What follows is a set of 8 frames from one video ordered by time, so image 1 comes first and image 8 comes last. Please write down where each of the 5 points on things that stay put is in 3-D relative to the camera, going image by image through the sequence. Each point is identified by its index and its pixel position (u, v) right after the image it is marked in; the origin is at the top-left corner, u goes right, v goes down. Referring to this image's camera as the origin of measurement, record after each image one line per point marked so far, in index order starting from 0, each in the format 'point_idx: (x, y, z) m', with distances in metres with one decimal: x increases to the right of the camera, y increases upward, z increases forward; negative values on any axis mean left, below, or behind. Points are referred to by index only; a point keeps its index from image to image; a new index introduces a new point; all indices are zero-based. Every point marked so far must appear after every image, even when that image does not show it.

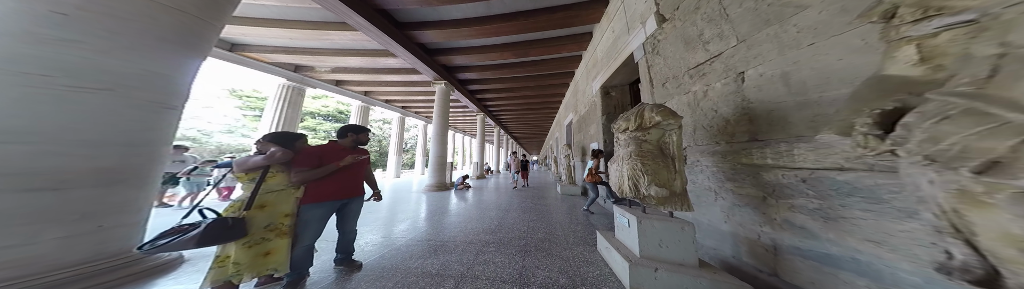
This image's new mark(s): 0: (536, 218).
0: (+0.4, -1.4, +2.8) m
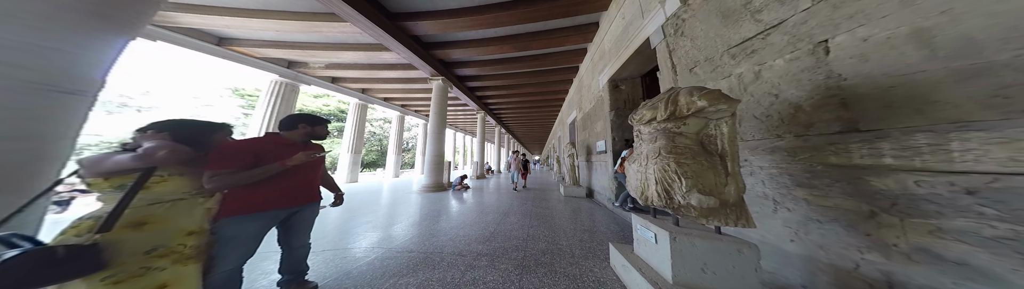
0: (+0.4, -1.4, +2.5) m
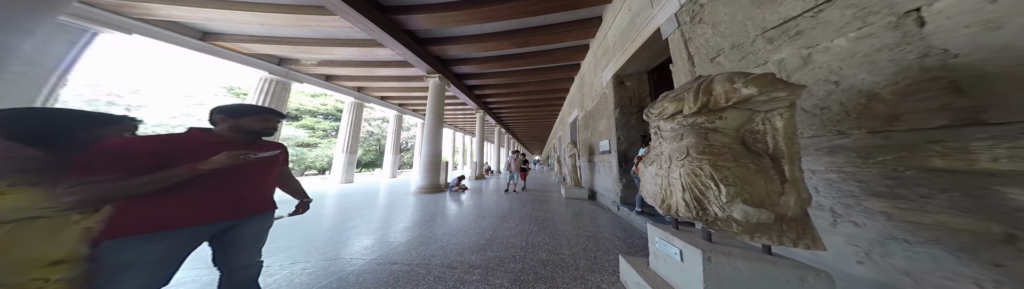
0: (+0.4, -1.3, +2.4) m
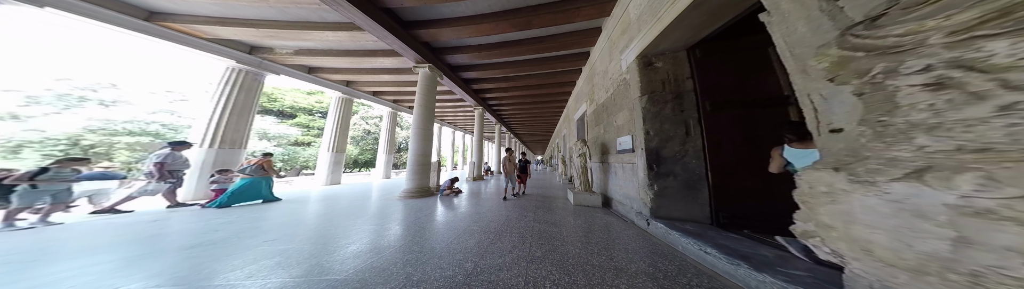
0: (+0.4, -1.3, +1.7) m
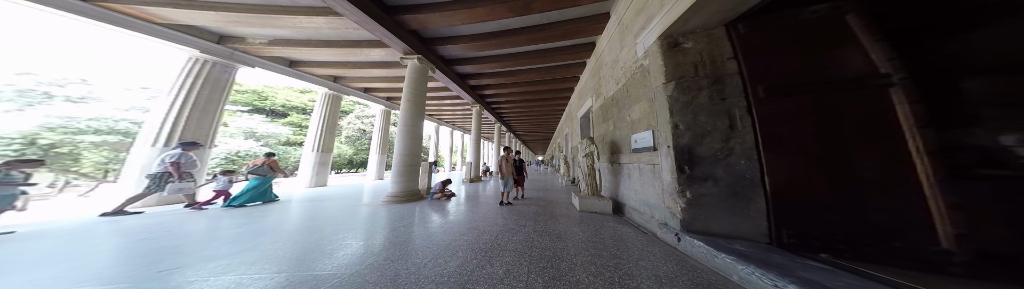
0: (+0.3, -1.2, +1.3) m
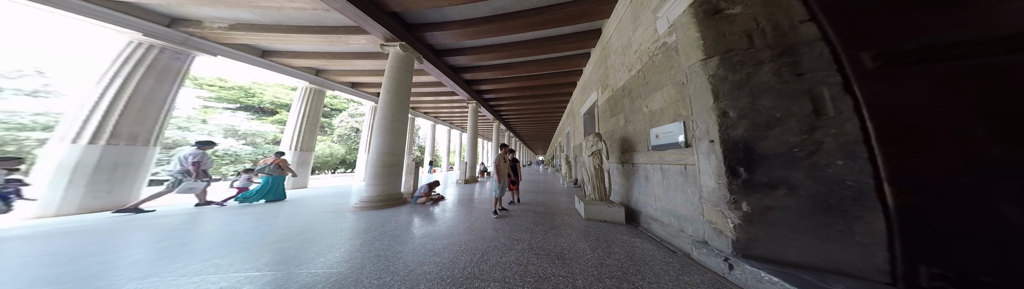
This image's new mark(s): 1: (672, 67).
0: (+0.3, -1.2, +0.8) m
1: (+2.3, +1.1, +2.1) m
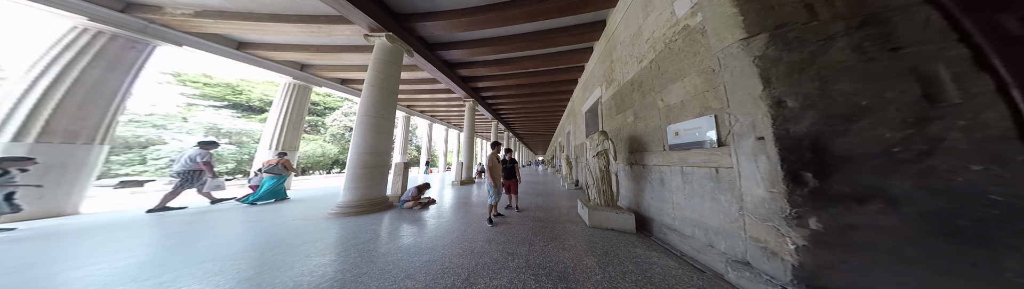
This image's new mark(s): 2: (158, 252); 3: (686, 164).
0: (+0.2, -1.2, +0.4) m
1: (+2.2, +1.1, +1.8) m
2: (-4.8, -1.5, +2.0) m
3: (+2.3, -0.3, +1.9) m
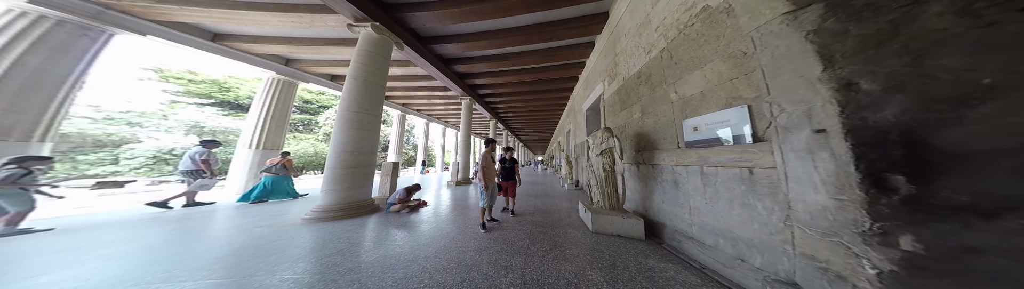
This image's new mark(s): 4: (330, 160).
0: (+0.2, -1.1, +0.2) m
1: (+2.2, +1.2, +1.6) m
2: (-4.9, -1.5, +1.7) m
3: (+2.2, -0.2, +1.7) m
4: (-3.5, -0.3, +3.0) m
